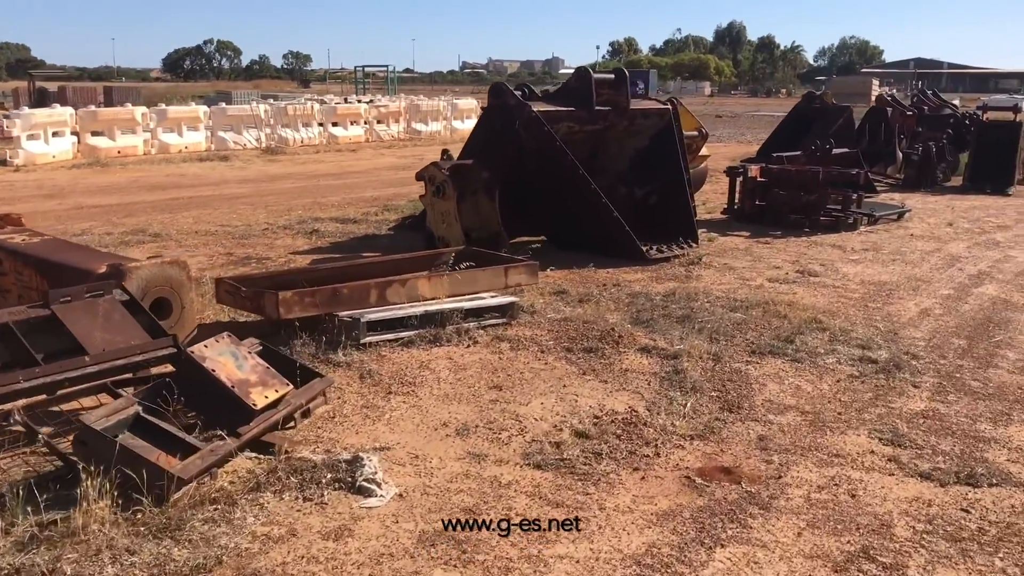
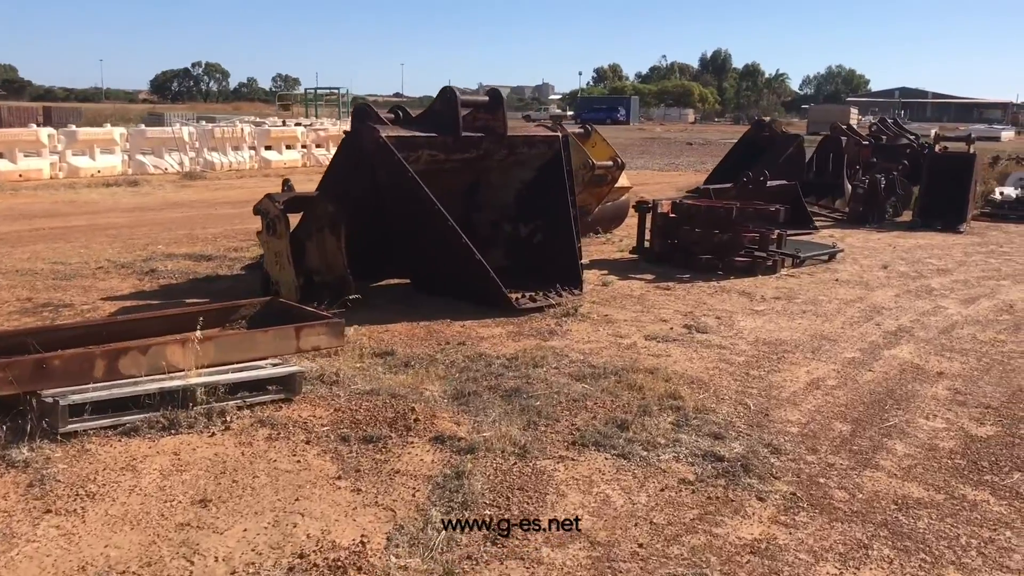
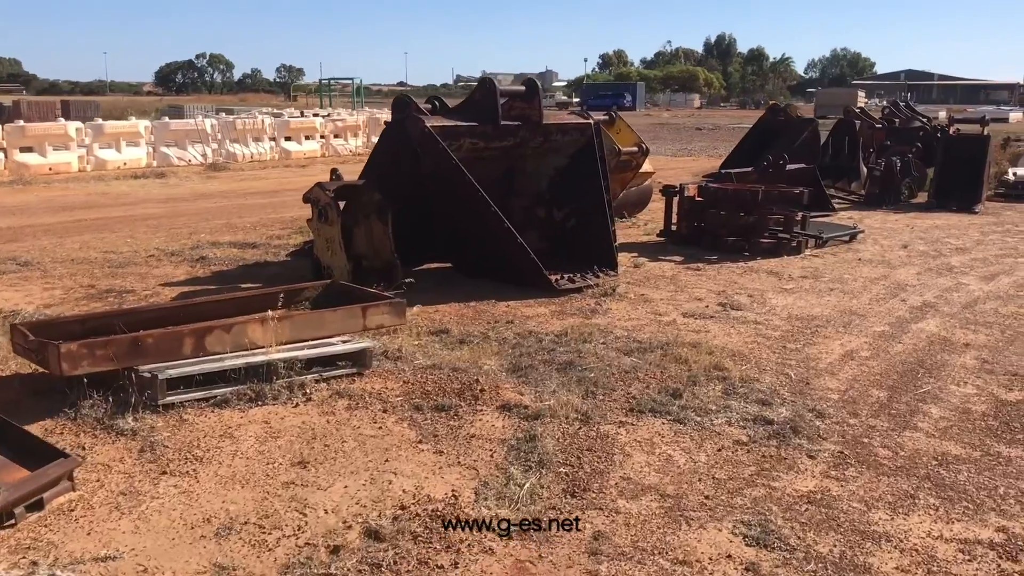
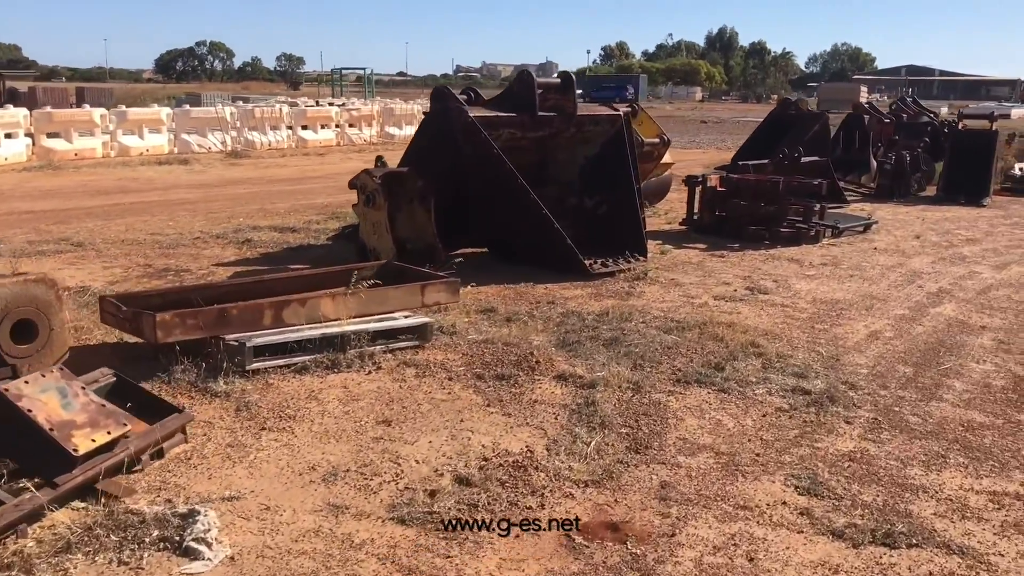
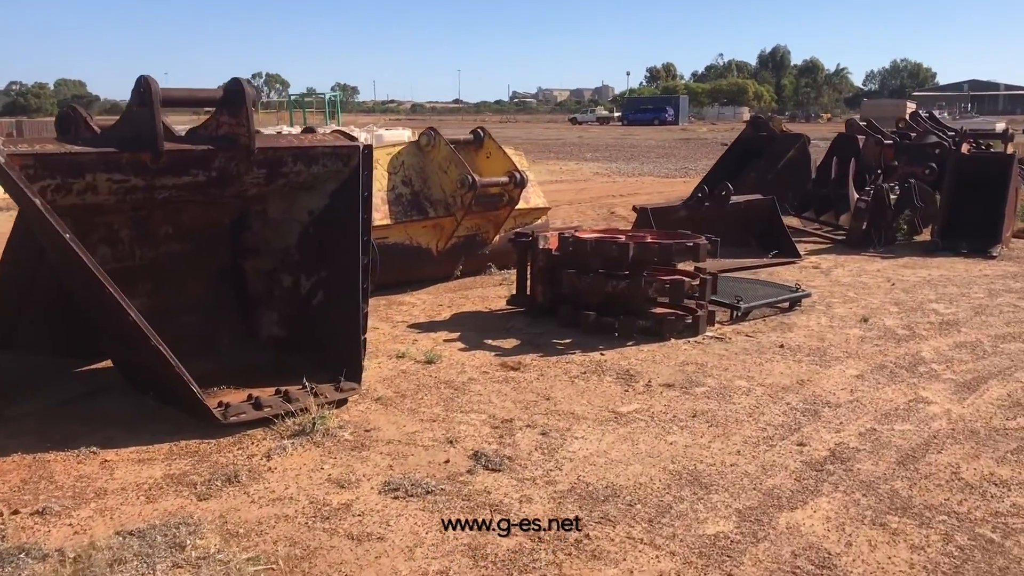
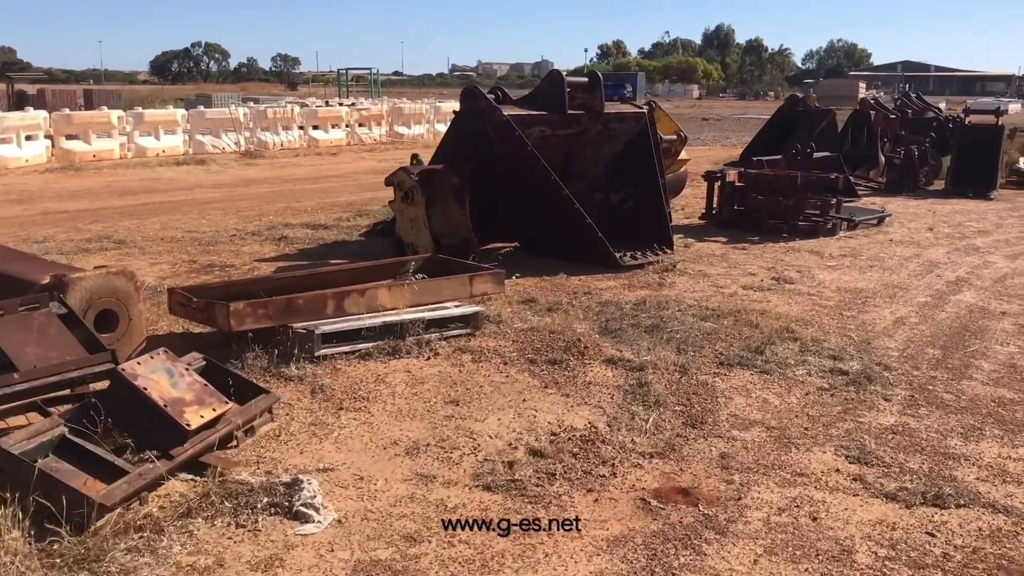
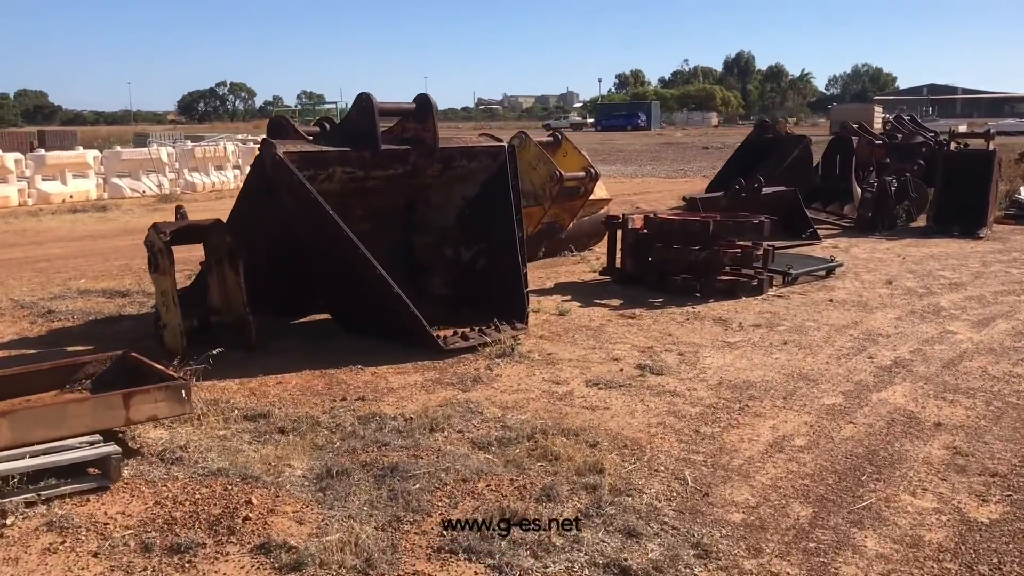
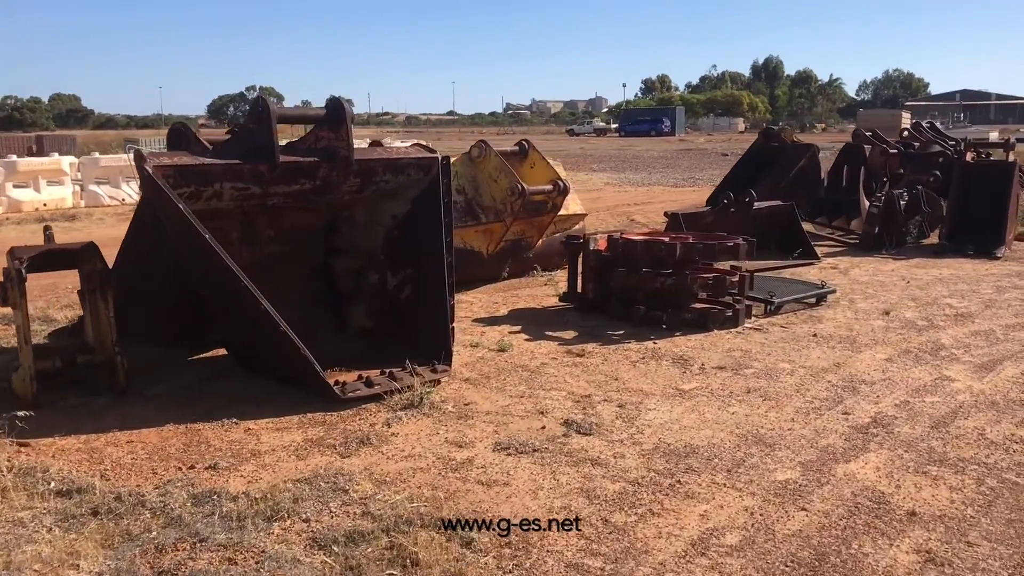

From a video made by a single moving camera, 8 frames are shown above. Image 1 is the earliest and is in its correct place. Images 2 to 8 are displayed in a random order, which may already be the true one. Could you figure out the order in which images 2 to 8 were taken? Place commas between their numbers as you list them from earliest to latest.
6, 4, 3, 2, 7, 8, 5
